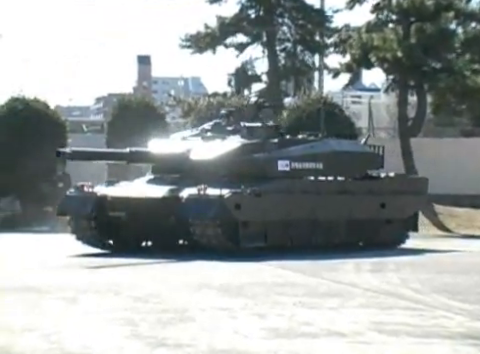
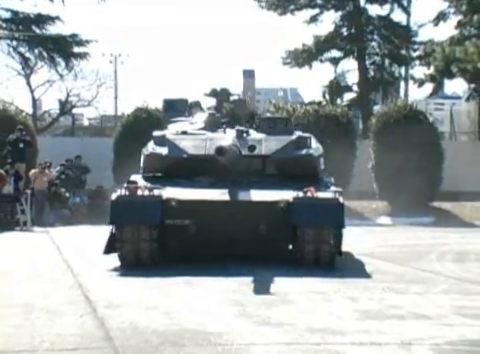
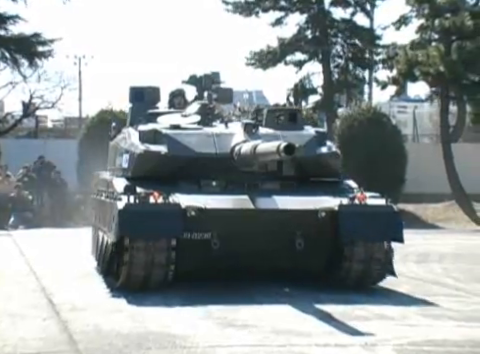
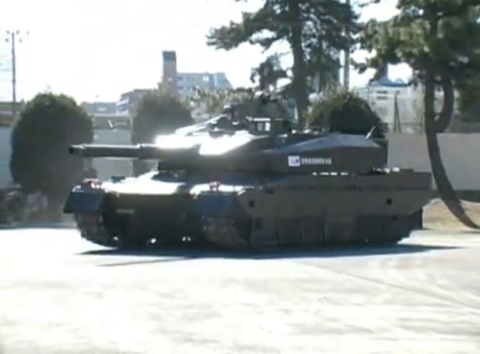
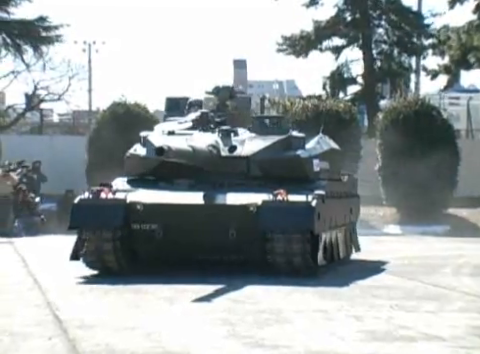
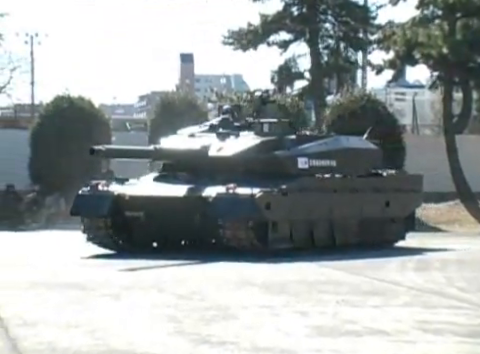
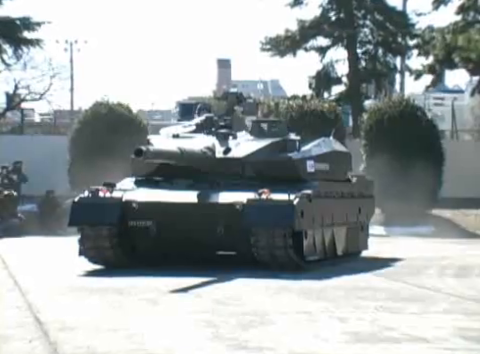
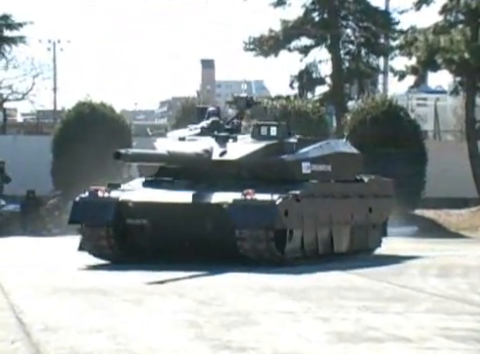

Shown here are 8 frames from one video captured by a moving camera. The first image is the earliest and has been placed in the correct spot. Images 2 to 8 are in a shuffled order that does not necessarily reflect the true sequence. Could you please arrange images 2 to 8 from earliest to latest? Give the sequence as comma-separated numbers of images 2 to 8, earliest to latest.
4, 6, 8, 7, 5, 2, 3
